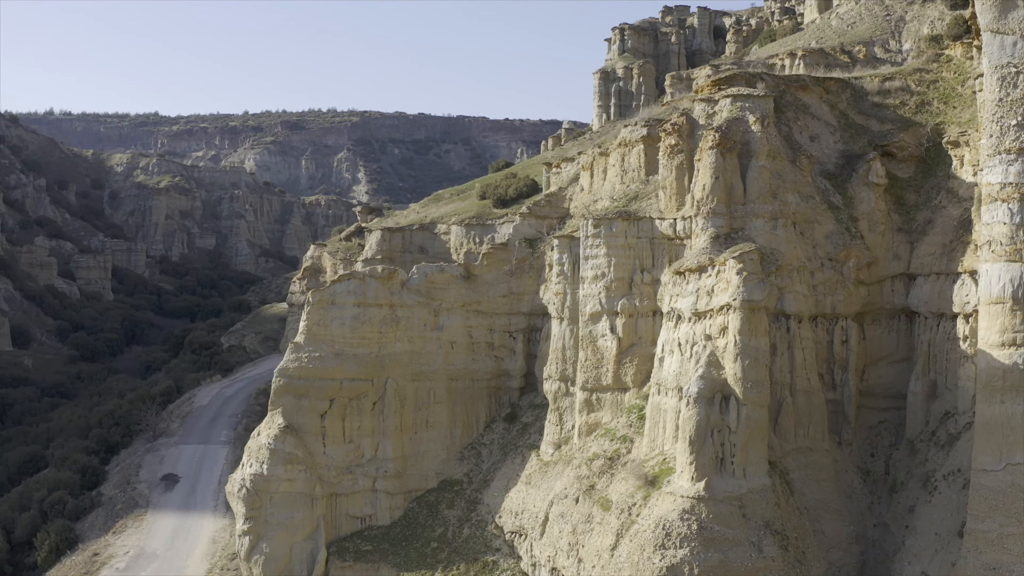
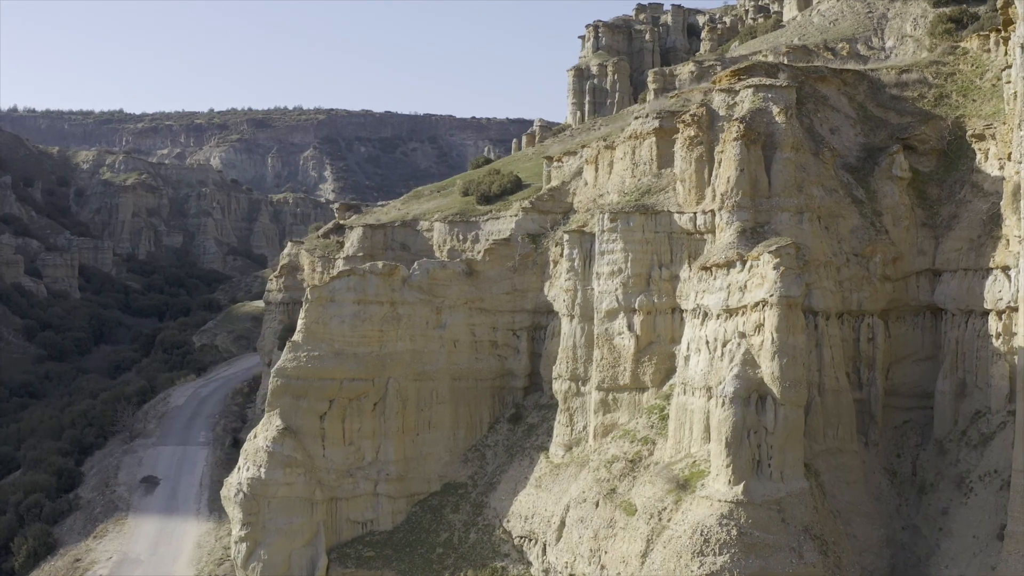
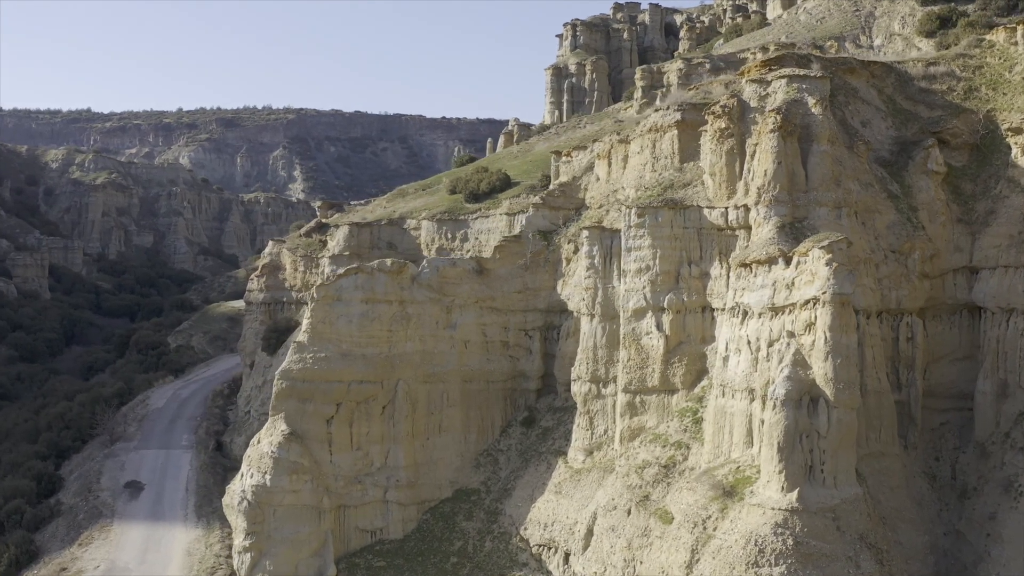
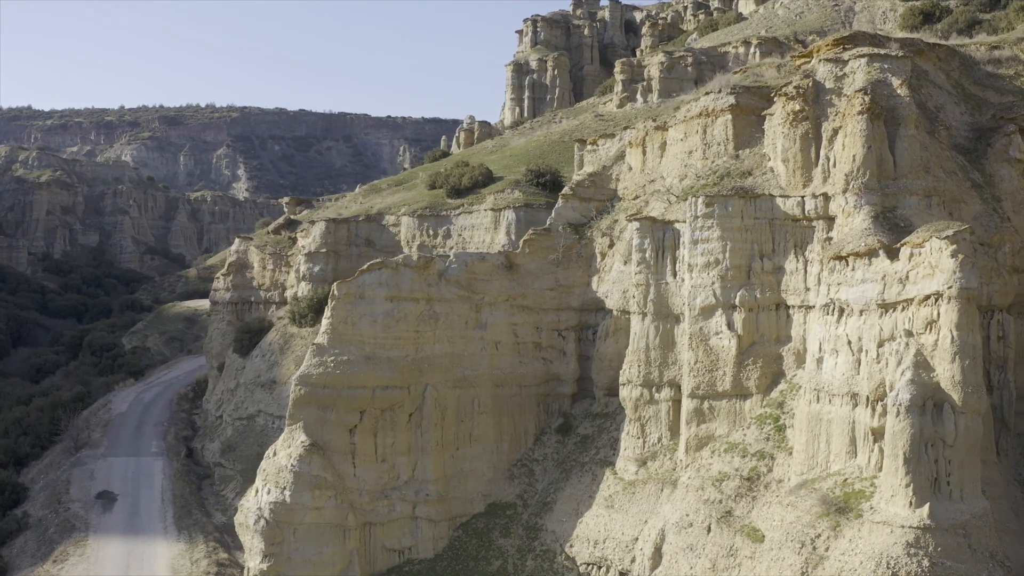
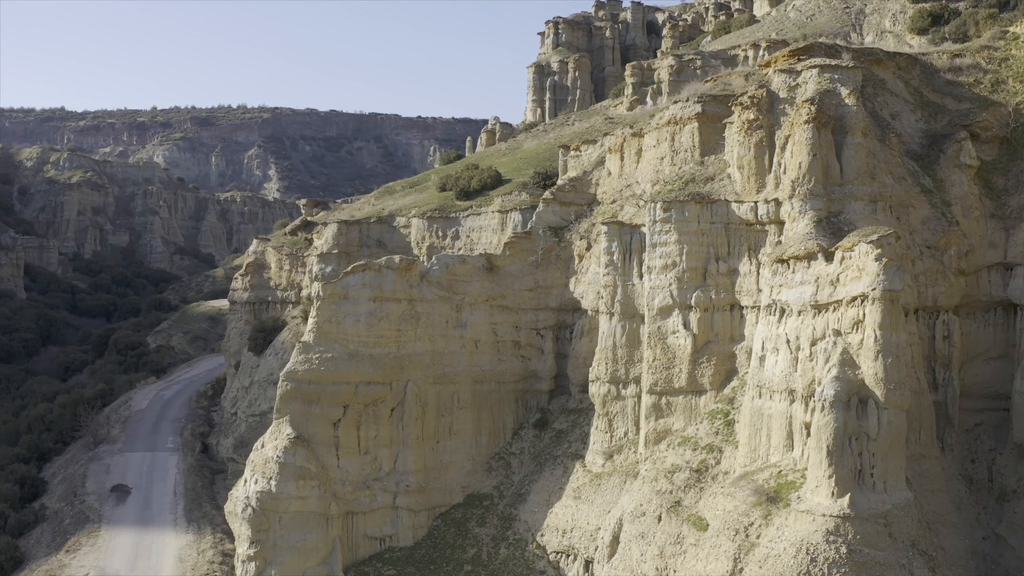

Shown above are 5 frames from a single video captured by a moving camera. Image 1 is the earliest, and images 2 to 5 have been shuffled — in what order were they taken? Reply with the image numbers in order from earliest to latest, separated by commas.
2, 3, 5, 4
